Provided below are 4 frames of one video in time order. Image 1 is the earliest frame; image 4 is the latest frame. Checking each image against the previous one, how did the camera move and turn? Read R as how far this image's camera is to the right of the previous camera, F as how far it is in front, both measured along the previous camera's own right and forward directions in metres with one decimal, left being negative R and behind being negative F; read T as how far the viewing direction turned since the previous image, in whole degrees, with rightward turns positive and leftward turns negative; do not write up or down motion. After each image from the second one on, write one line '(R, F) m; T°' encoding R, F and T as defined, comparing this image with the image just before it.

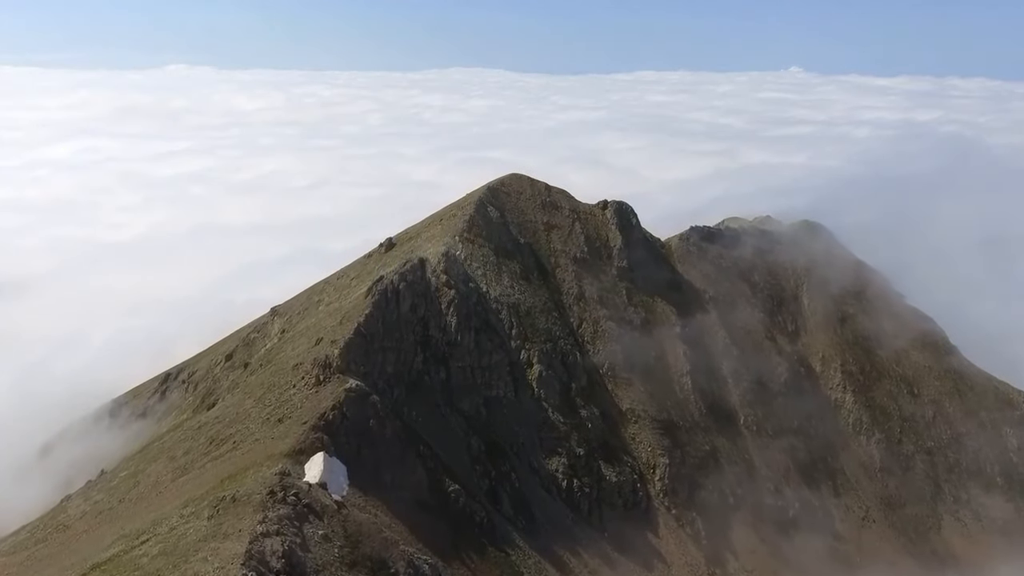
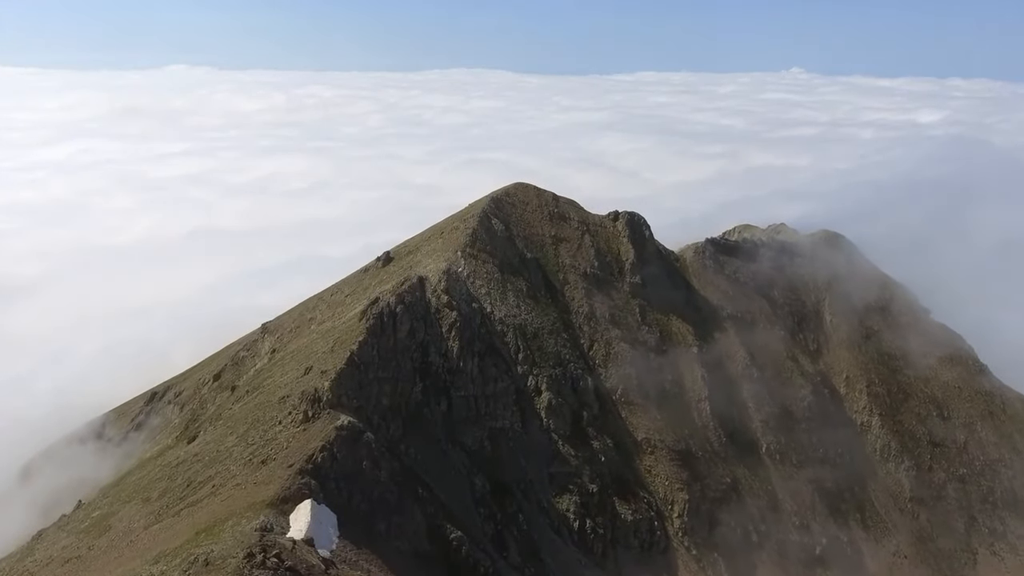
(-0.3, +3.4) m; 0°
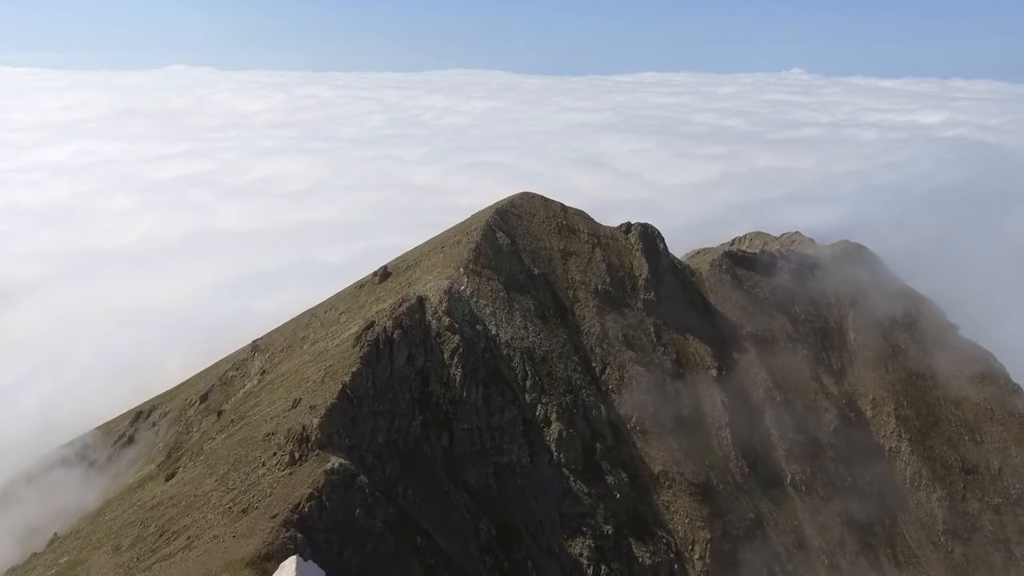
(-0.3, +3.3) m; 0°
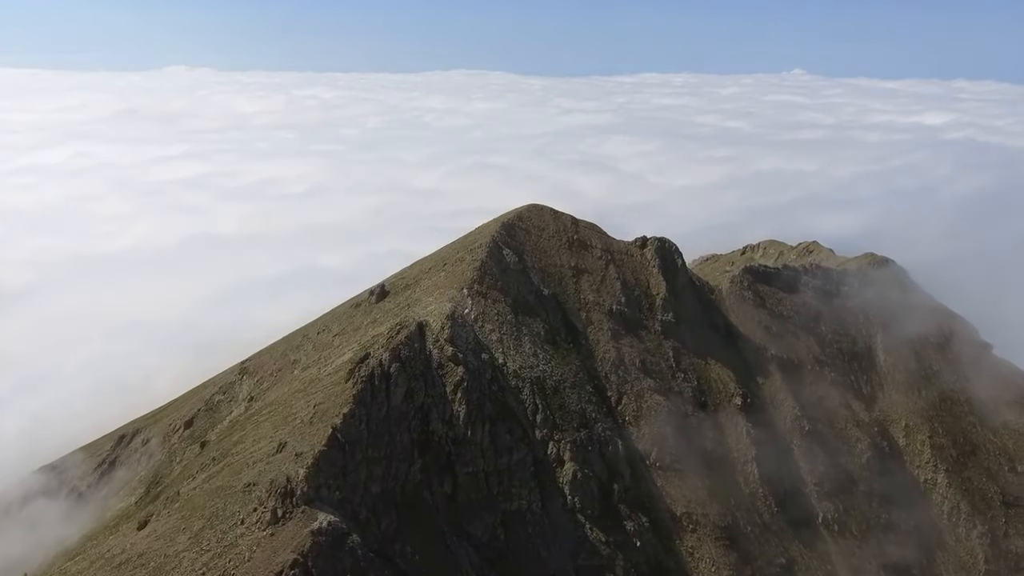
(-0.4, +3.6) m; 0°
